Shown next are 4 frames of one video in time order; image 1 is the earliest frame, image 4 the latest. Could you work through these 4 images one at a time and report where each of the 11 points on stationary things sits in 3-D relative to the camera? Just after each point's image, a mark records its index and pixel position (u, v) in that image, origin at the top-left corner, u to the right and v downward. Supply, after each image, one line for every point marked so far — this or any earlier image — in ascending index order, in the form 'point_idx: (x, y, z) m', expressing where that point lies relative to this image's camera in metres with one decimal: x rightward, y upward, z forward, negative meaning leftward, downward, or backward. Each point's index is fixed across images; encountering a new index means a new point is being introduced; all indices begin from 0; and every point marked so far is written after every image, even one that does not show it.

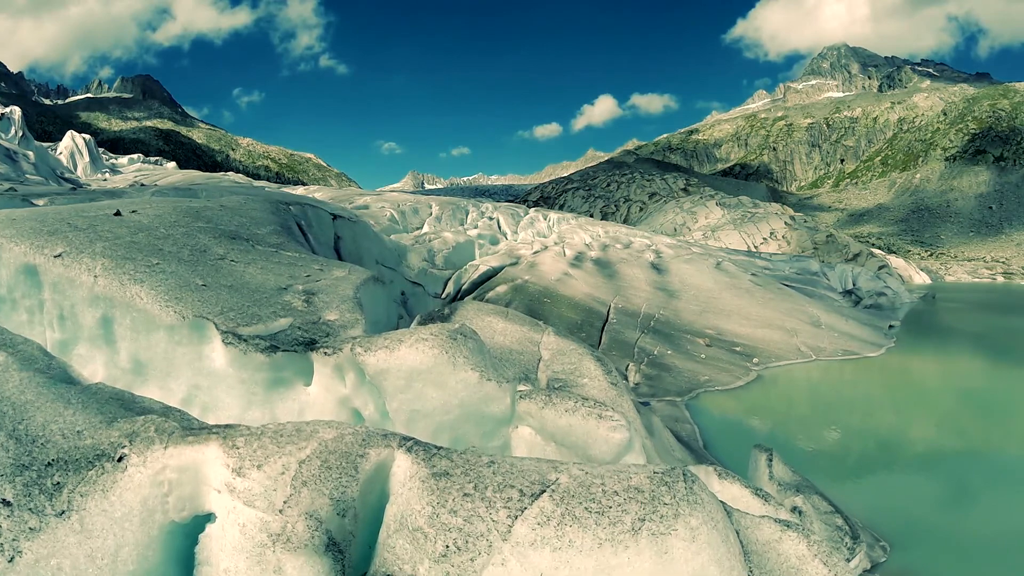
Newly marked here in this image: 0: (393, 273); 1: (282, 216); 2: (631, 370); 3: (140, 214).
0: (-3.6, +0.5, +17.3) m
1: (-4.4, +1.4, +11.0) m
2: (+3.6, -2.5, +18.1) m
3: (-5.3, +1.0, +8.0) m
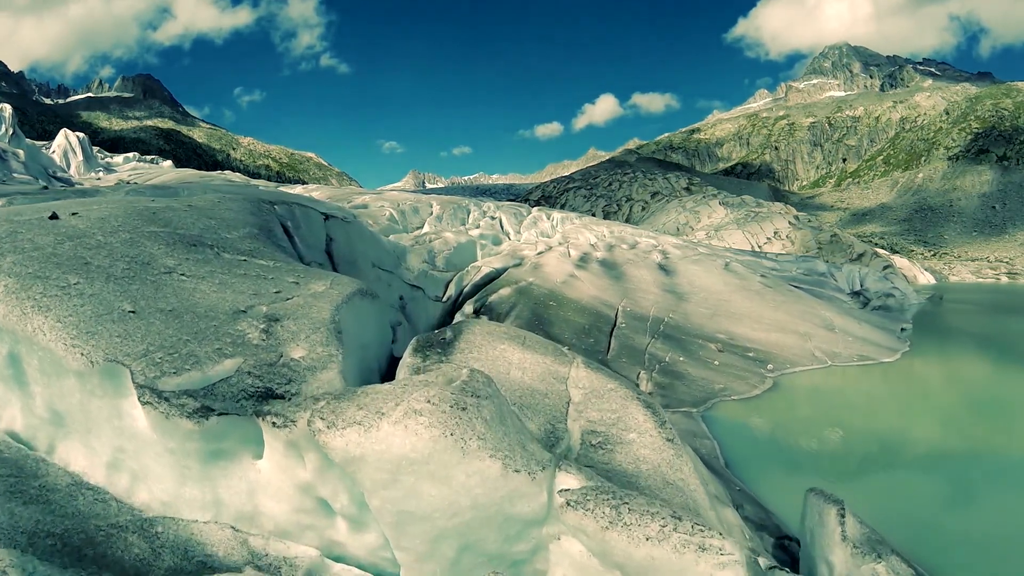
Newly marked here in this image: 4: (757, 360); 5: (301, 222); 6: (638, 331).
0: (-3.4, +0.3, +16.1) m
1: (-4.2, +1.2, +9.8) m
2: (+3.8, -2.7, +16.8) m
3: (-5.2, +0.9, +6.8) m
4: (+8.1, -2.4, +19.1) m
5: (-4.4, +1.4, +12.0) m
6: (+4.3, -1.5, +19.4) m
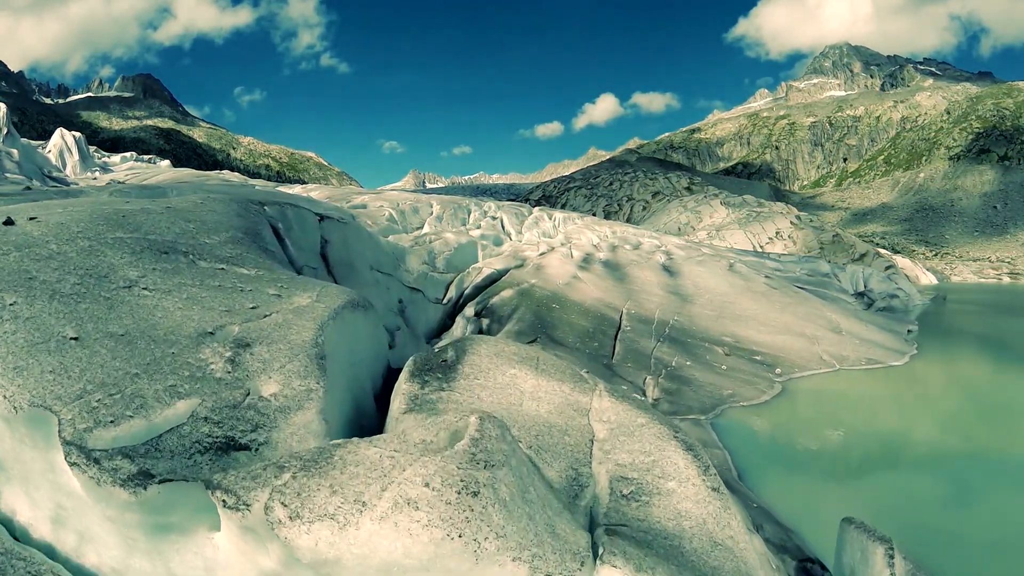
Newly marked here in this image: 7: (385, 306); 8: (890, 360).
0: (-3.3, +0.2, +15.4) m
1: (-4.2, +1.1, +9.1) m
2: (+3.9, -2.8, +16.2) m
3: (-5.1, +0.7, +6.2) m
4: (+8.2, -2.5, +18.4) m
5: (-4.3, +1.3, +11.3) m
6: (+4.4, -1.6, +18.8) m
7: (-3.3, -0.4, +14.6) m
8: (+13.3, -2.5, +20.0) m
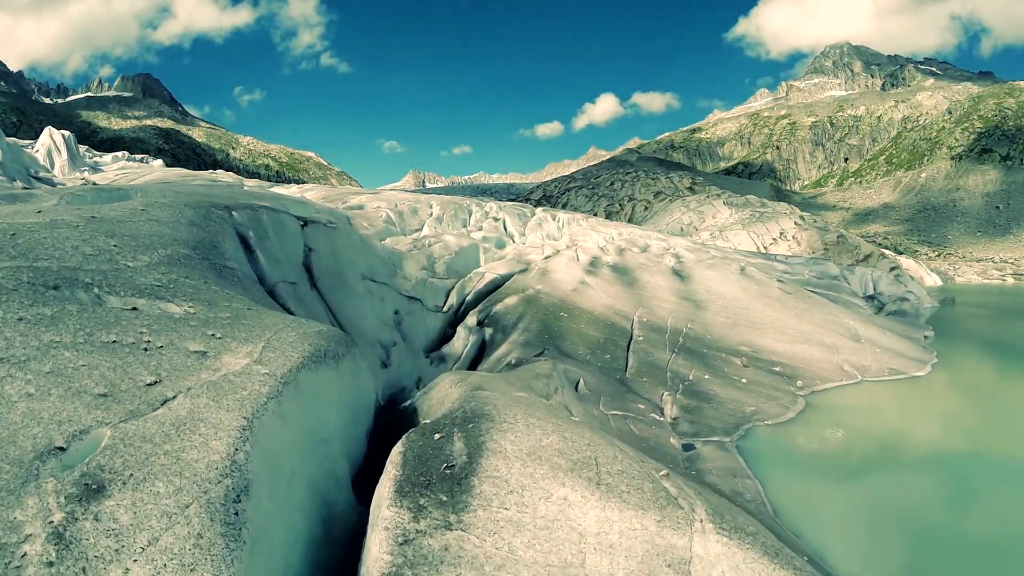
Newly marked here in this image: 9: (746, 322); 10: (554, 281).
0: (-3.1, -0.1, +13.8) m
1: (-3.9, +0.8, +7.5) m
2: (+4.1, -3.1, +14.6) m
3: (-4.9, +0.4, +4.6) m
4: (+8.4, -2.8, +16.8) m
5: (-4.1, +0.9, +9.7) m
6: (+4.6, -1.9, +17.2) m
7: (-3.1, -0.7, +13.0) m
8: (+13.5, -2.9, +18.3) m
9: (+8.2, -1.3, +19.4) m
10: (+1.6, +0.1, +19.7) m
